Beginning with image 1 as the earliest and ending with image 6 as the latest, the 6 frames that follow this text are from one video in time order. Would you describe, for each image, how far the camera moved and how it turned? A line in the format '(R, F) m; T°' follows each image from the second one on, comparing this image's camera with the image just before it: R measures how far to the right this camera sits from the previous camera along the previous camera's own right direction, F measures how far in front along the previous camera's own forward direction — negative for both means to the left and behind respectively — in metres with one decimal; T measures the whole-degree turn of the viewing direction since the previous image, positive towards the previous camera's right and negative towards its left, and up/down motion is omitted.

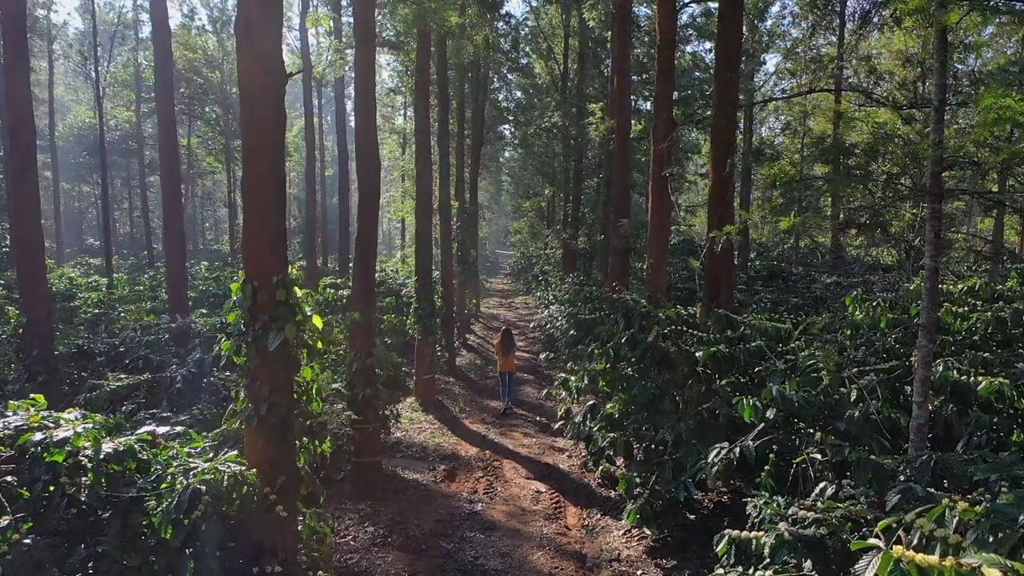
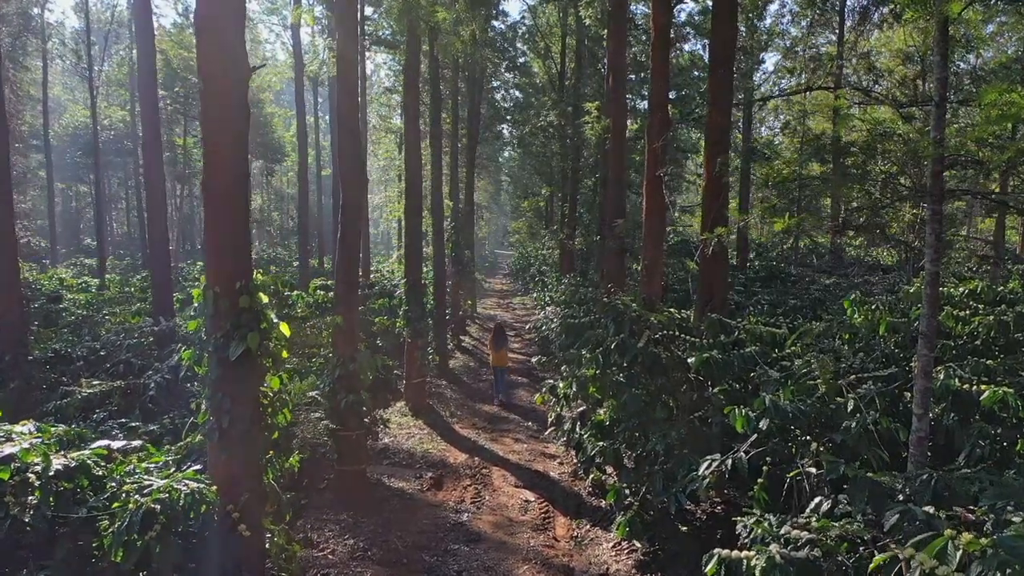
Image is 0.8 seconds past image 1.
(+0.1, +0.2) m; 0°
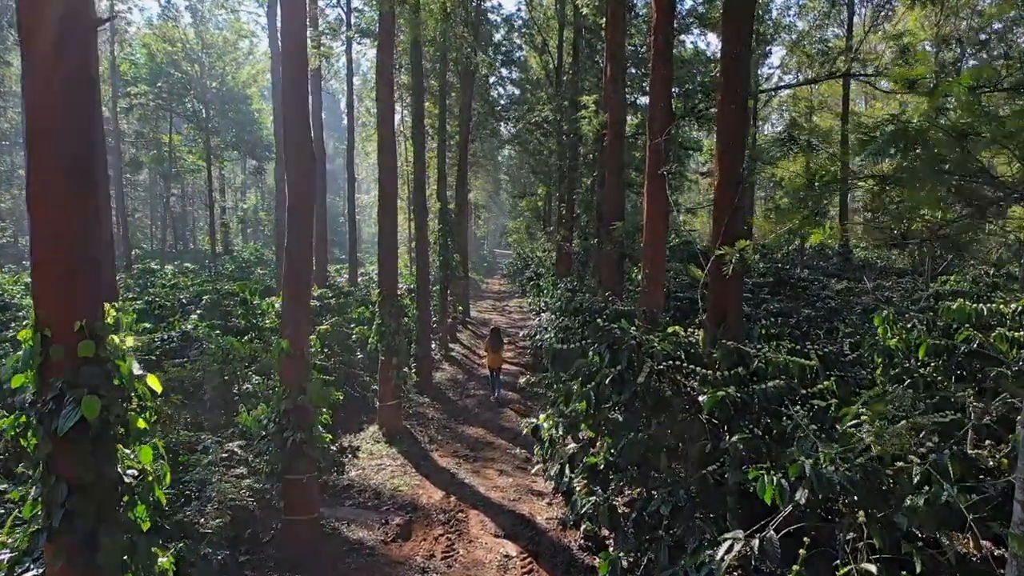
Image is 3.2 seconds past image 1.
(+0.2, +1.0) m; 0°
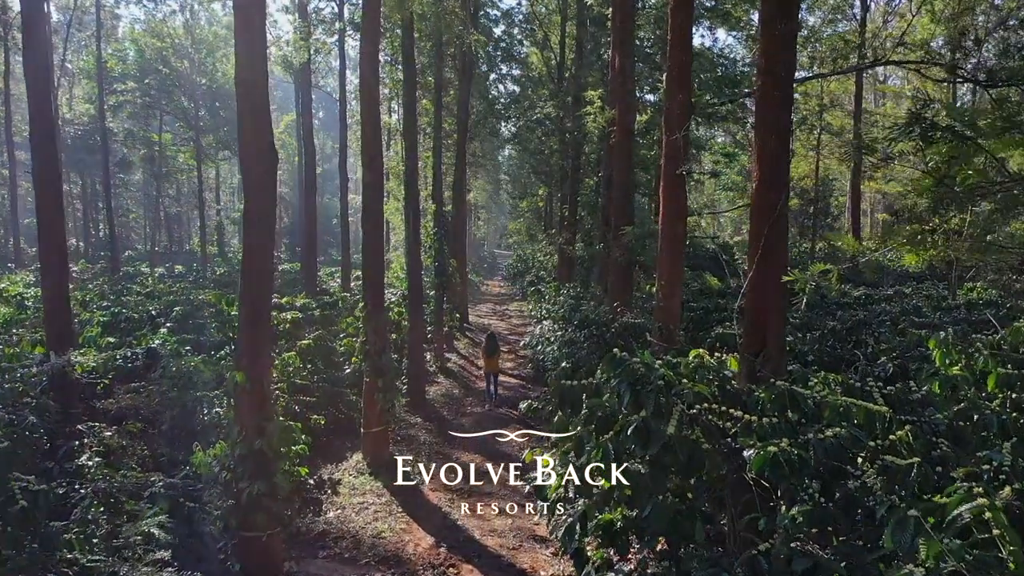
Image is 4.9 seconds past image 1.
(0.0, +0.9) m; 0°
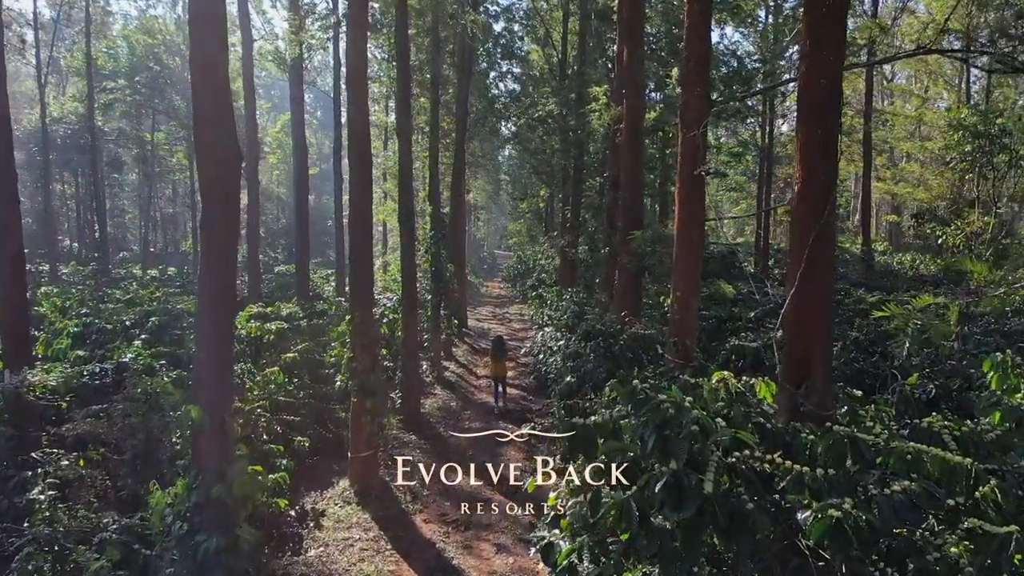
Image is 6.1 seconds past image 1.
(0.0, +0.7) m; 0°
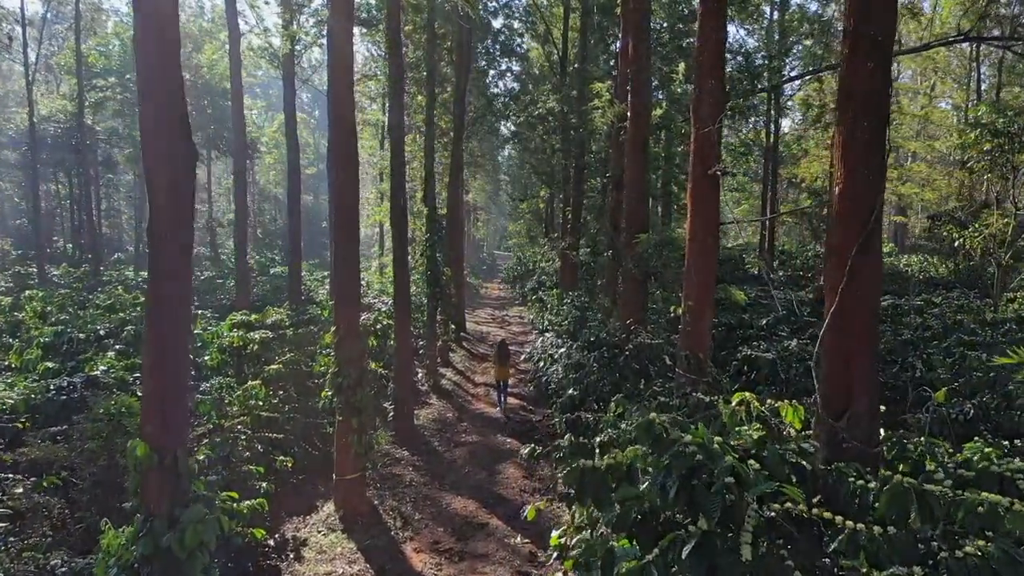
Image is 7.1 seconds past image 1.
(0.0, +0.6) m; 0°
